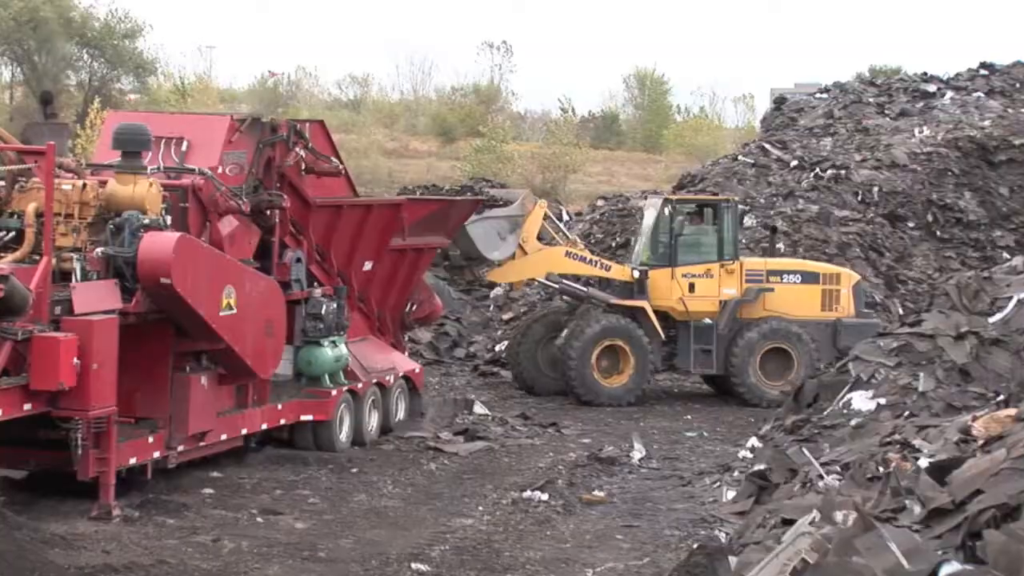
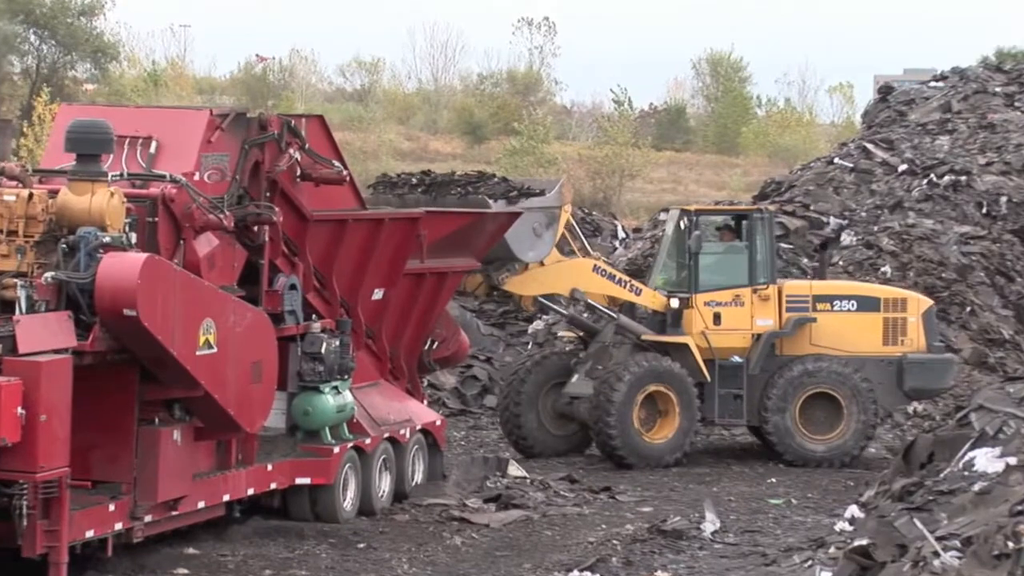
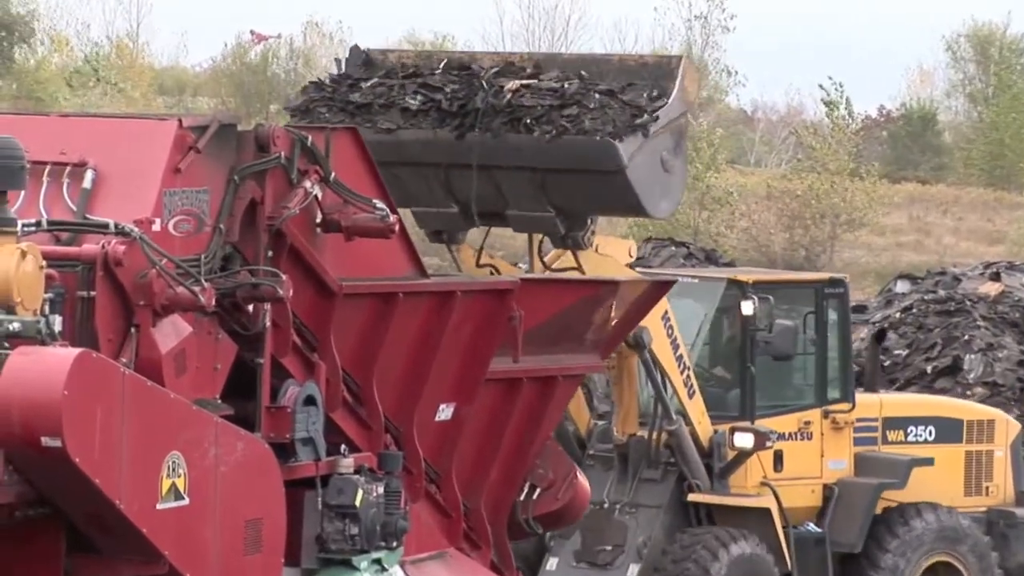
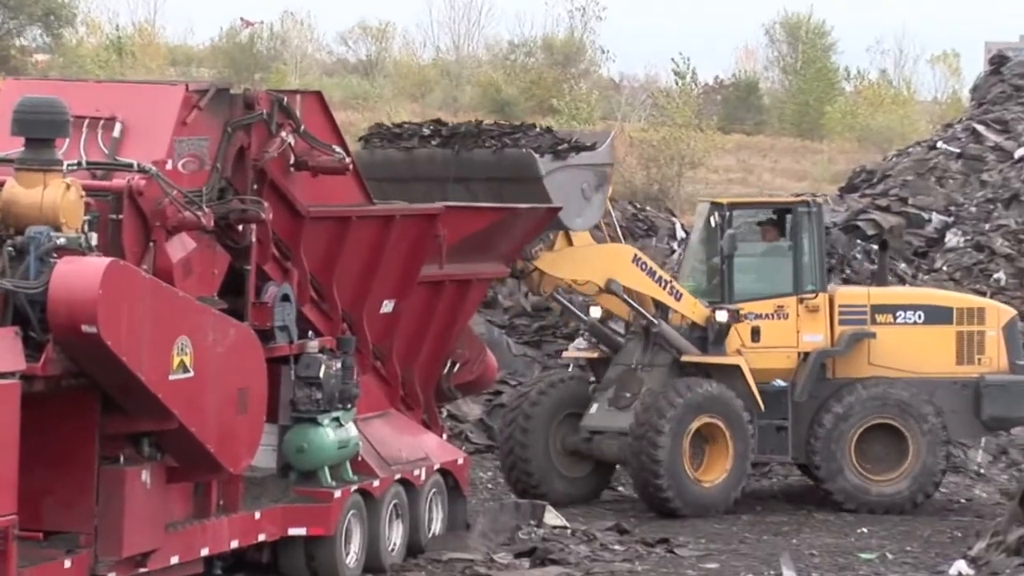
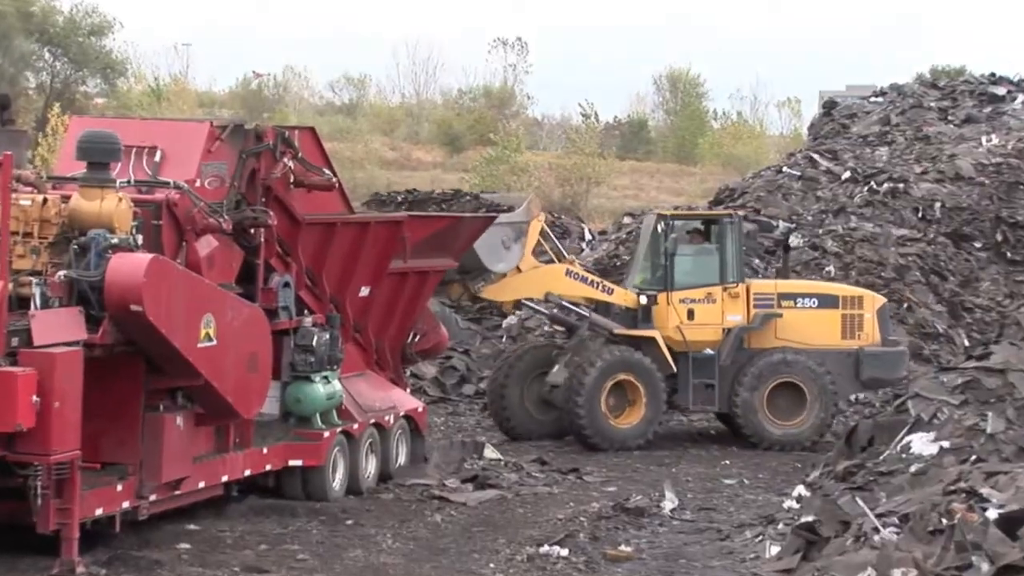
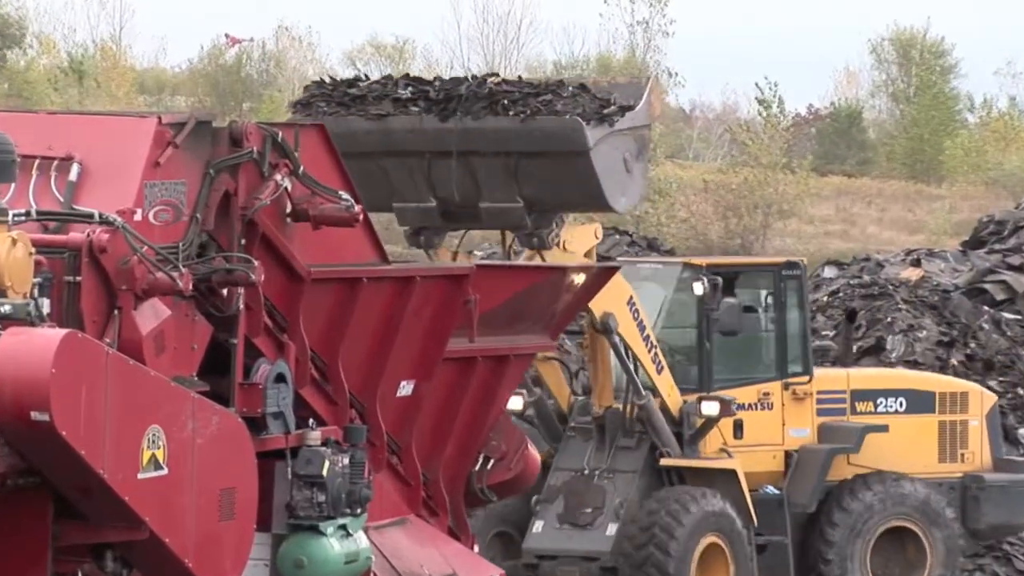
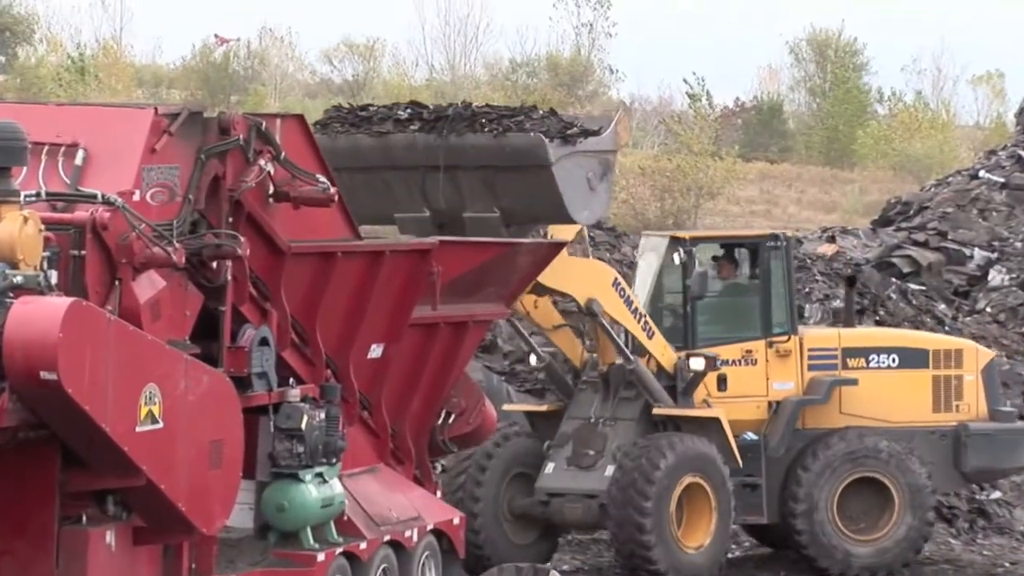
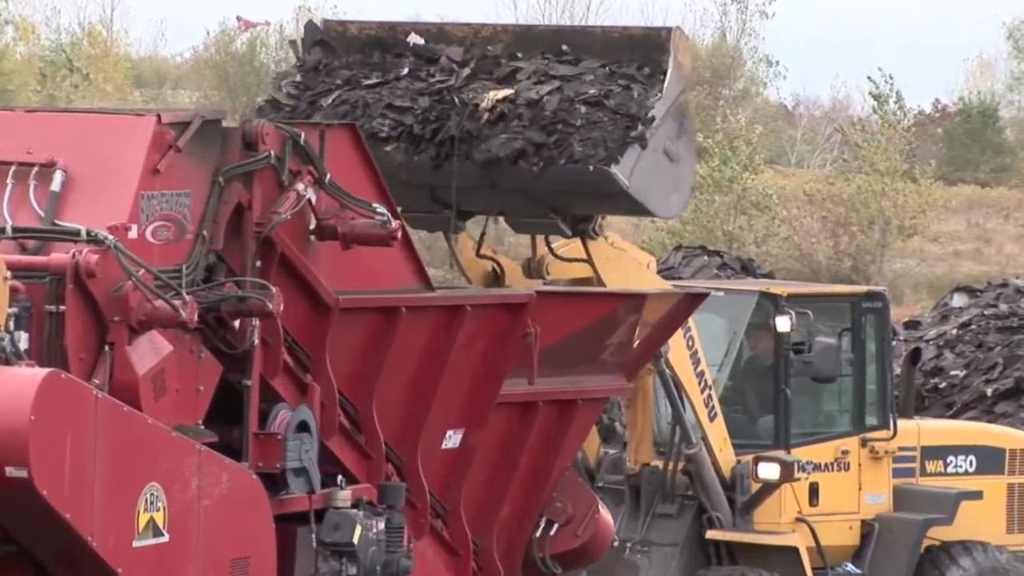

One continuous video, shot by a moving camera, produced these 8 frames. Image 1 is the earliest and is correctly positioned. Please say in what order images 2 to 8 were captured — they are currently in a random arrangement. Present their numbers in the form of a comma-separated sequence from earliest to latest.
5, 2, 4, 7, 6, 3, 8
